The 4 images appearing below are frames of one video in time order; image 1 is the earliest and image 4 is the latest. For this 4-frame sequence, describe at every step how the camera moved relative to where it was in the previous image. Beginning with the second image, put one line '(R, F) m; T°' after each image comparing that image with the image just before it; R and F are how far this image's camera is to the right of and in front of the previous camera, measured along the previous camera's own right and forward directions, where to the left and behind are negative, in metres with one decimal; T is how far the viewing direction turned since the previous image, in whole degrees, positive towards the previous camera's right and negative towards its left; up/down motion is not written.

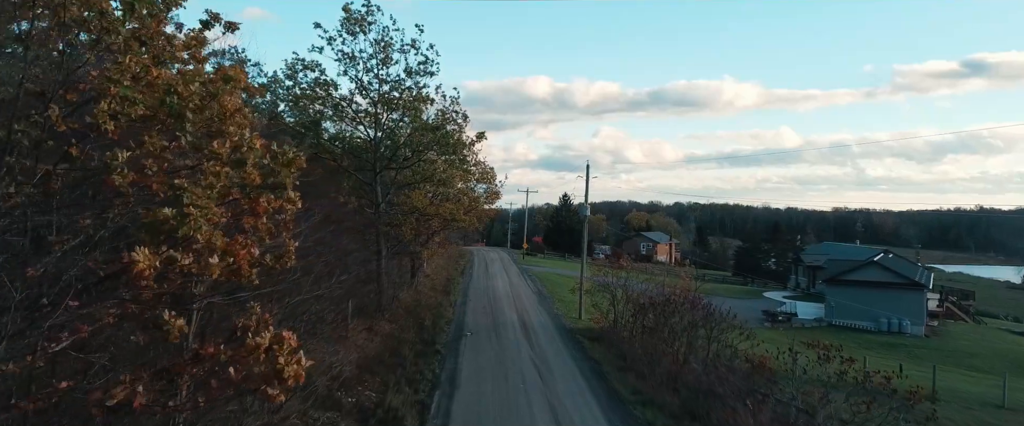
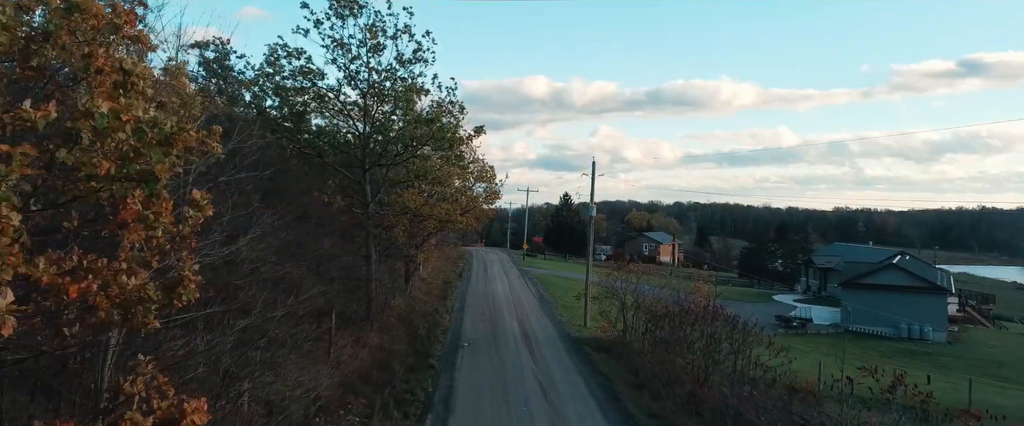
(-0.1, +1.8) m; 0°
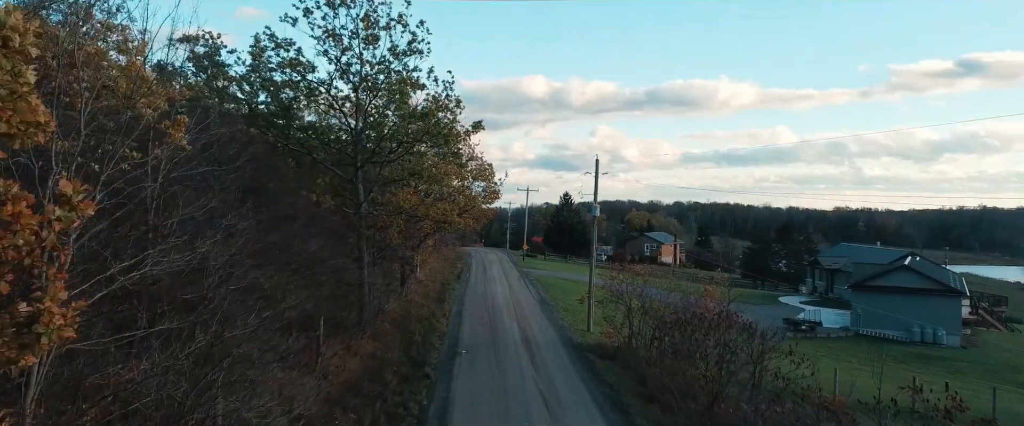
(0.0, +1.1) m; 0°
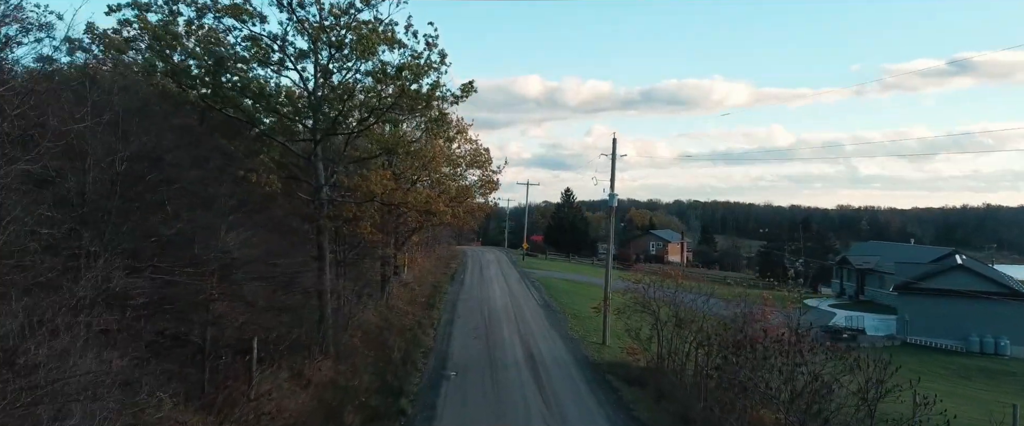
(-0.1, +4.3) m; 0°
